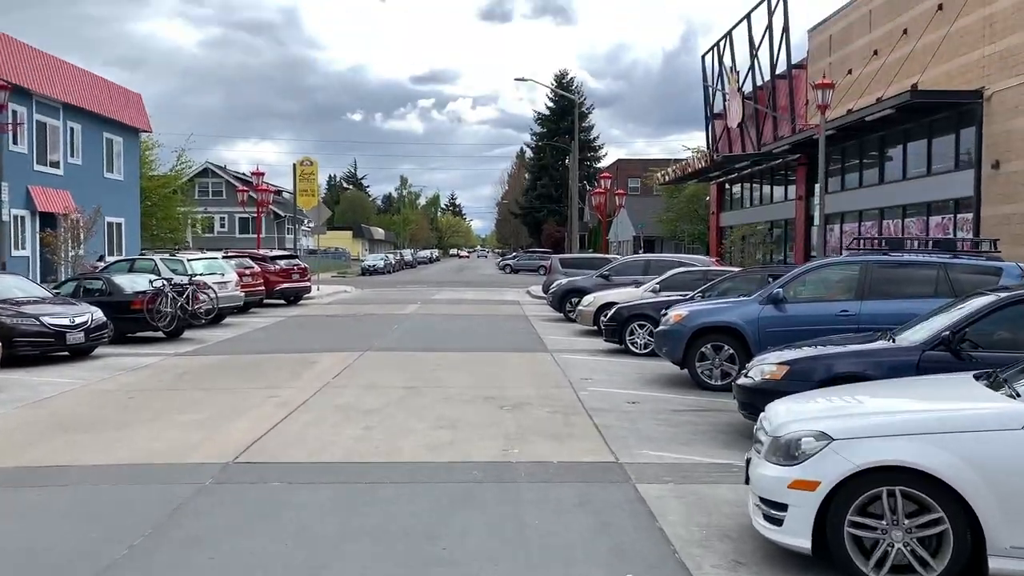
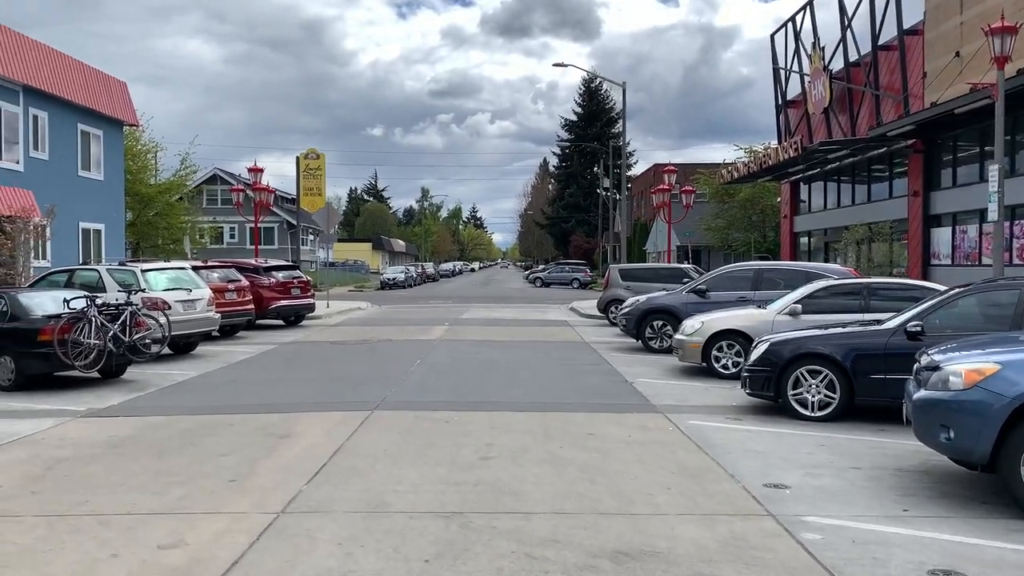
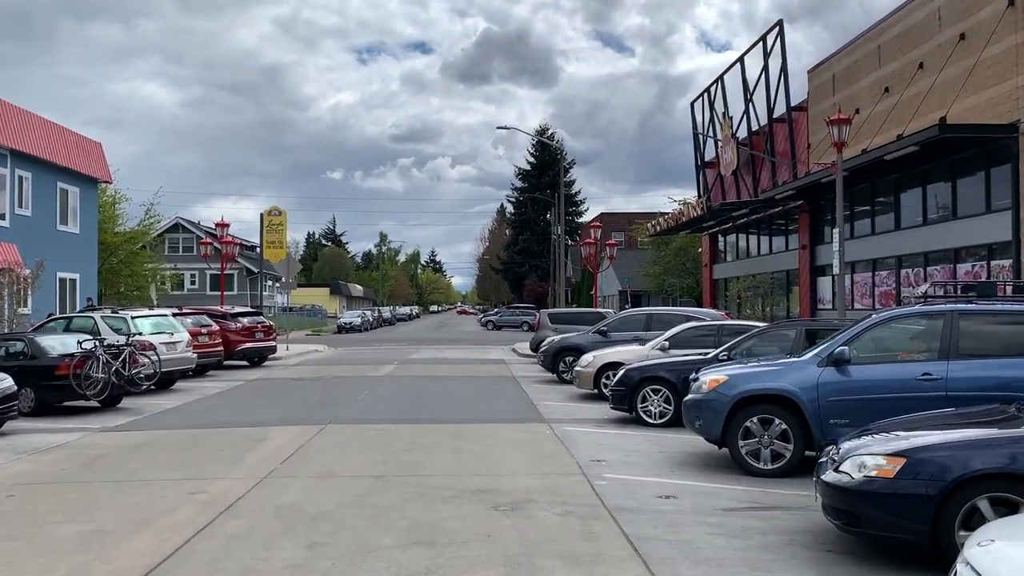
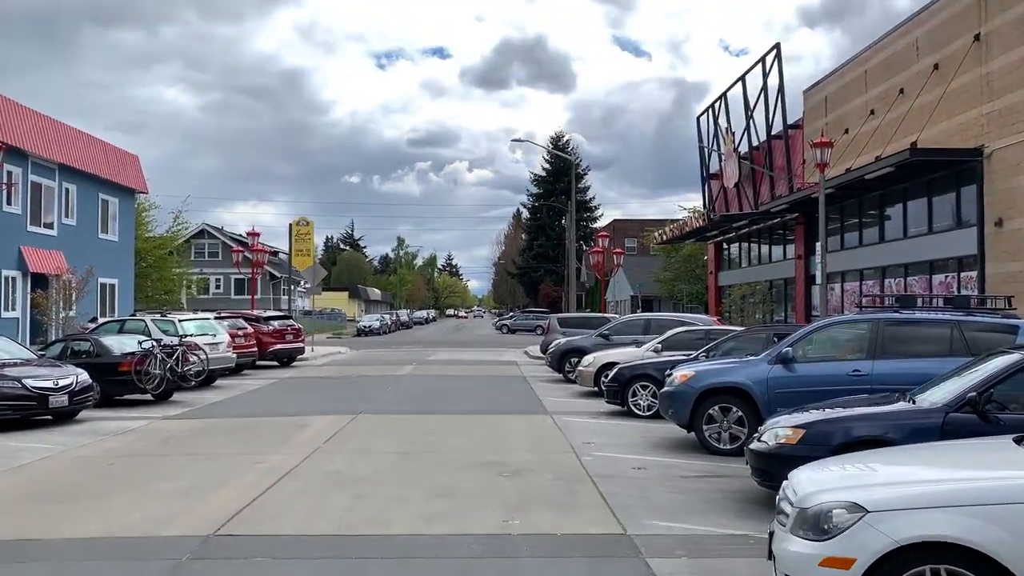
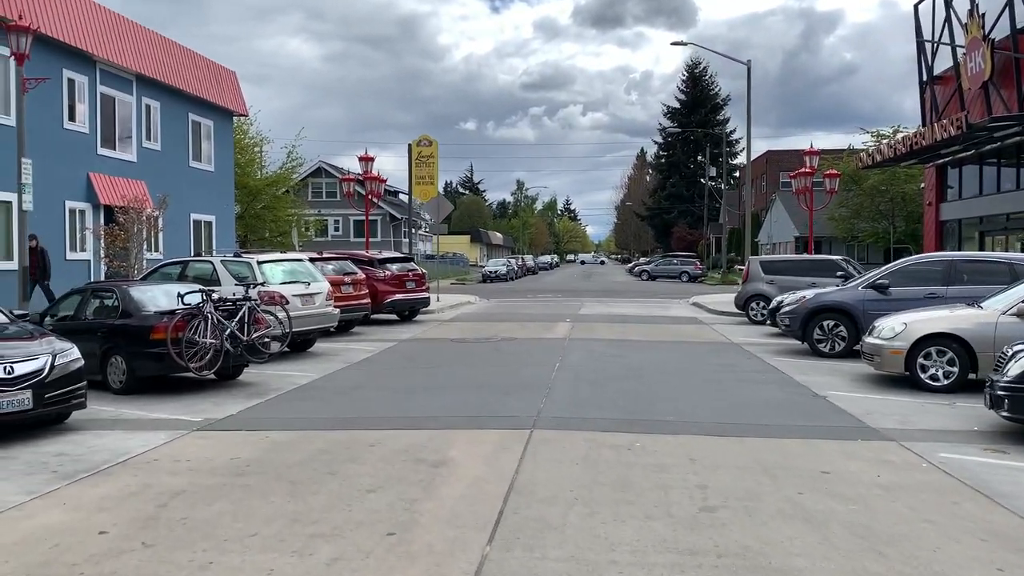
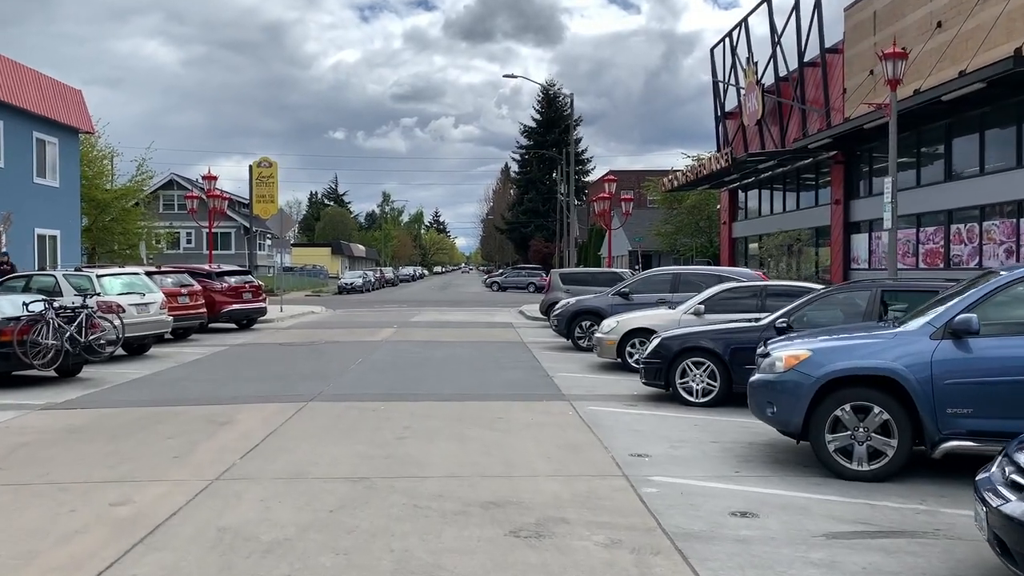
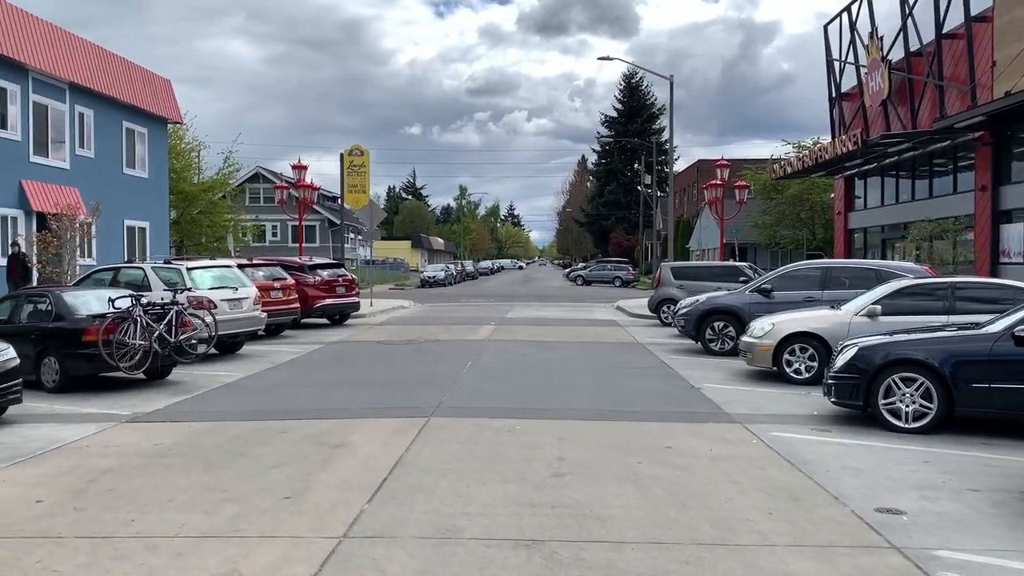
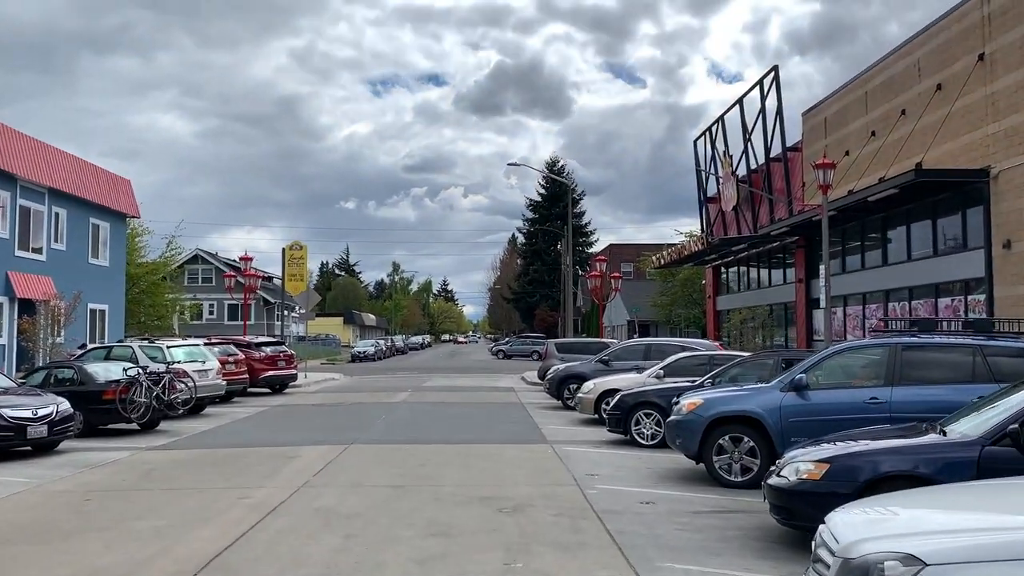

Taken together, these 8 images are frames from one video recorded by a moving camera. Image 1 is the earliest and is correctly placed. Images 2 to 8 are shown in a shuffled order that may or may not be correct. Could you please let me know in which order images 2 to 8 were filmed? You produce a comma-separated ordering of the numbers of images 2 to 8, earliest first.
4, 8, 3, 6, 2, 7, 5
